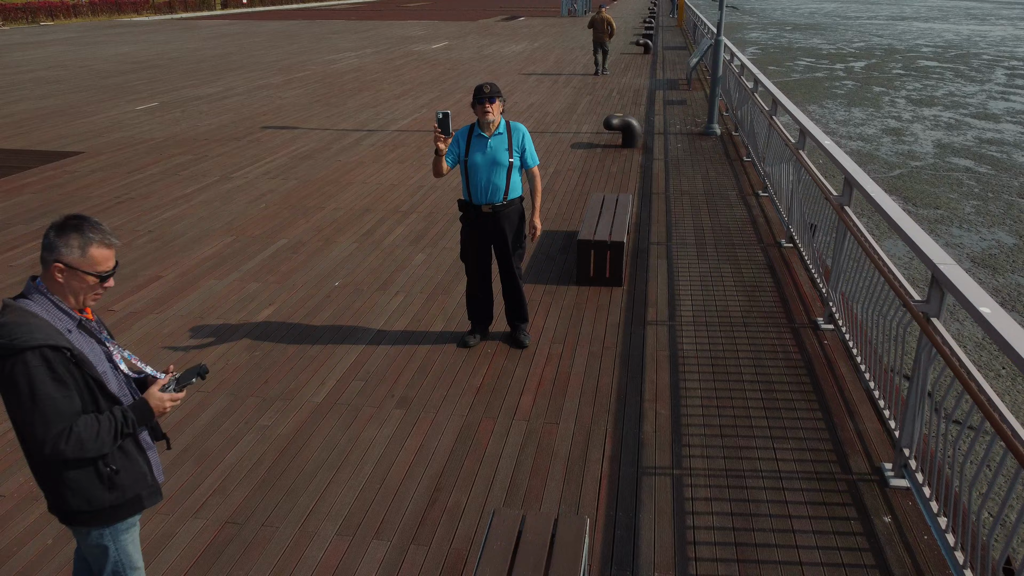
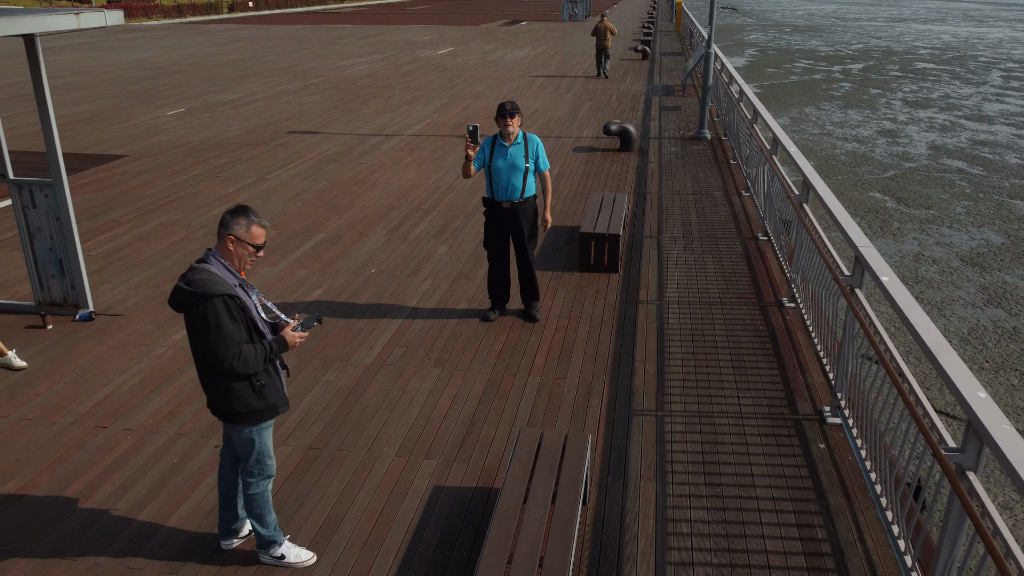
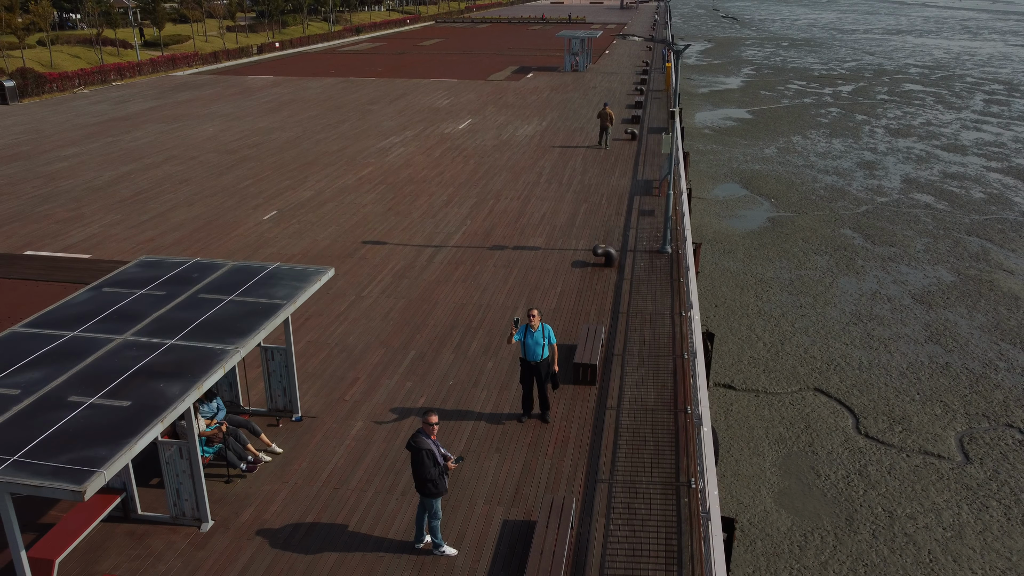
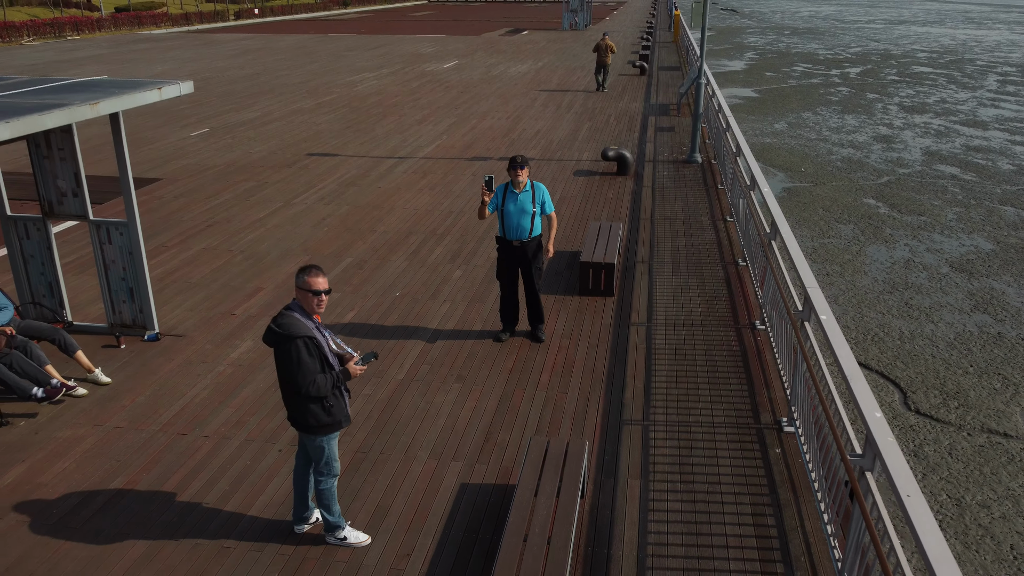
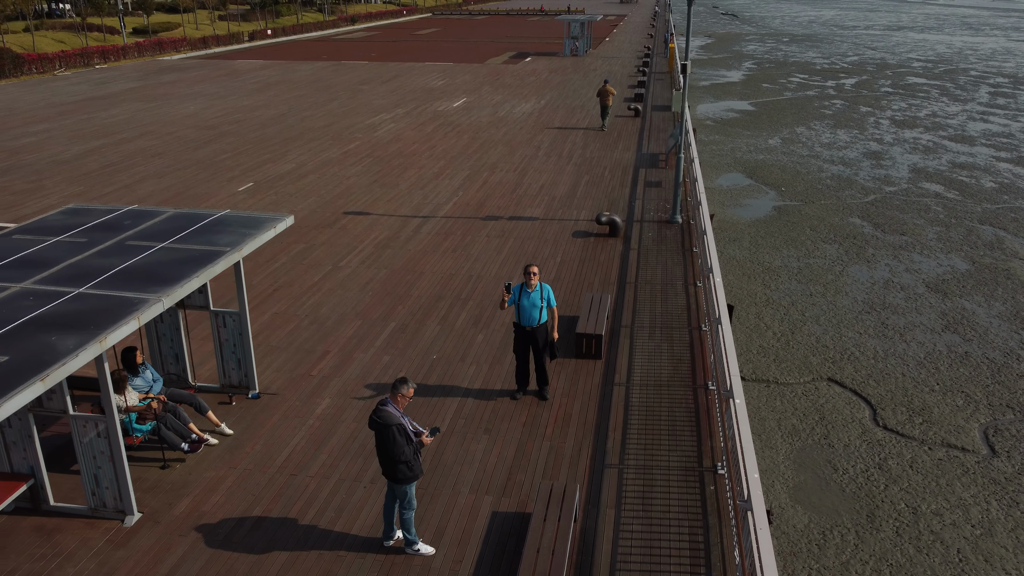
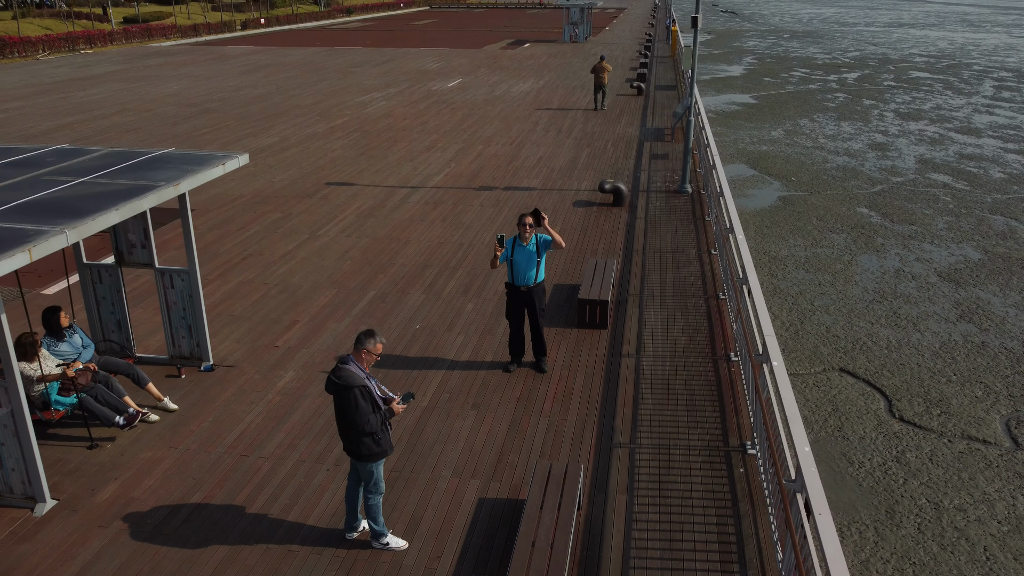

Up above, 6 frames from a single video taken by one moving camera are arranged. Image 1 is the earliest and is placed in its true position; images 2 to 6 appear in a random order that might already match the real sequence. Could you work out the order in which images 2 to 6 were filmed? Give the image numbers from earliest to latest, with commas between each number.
2, 4, 6, 5, 3
